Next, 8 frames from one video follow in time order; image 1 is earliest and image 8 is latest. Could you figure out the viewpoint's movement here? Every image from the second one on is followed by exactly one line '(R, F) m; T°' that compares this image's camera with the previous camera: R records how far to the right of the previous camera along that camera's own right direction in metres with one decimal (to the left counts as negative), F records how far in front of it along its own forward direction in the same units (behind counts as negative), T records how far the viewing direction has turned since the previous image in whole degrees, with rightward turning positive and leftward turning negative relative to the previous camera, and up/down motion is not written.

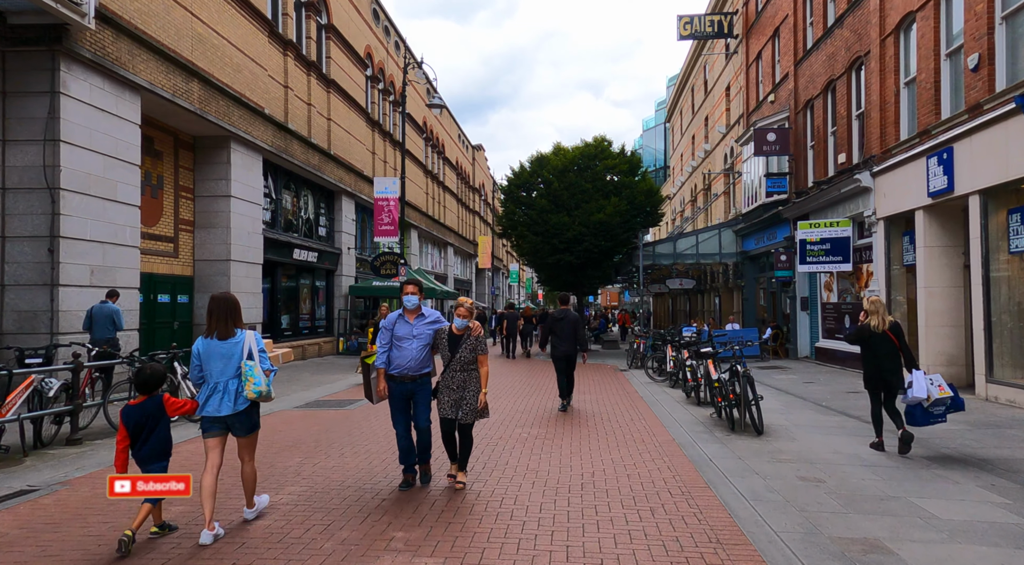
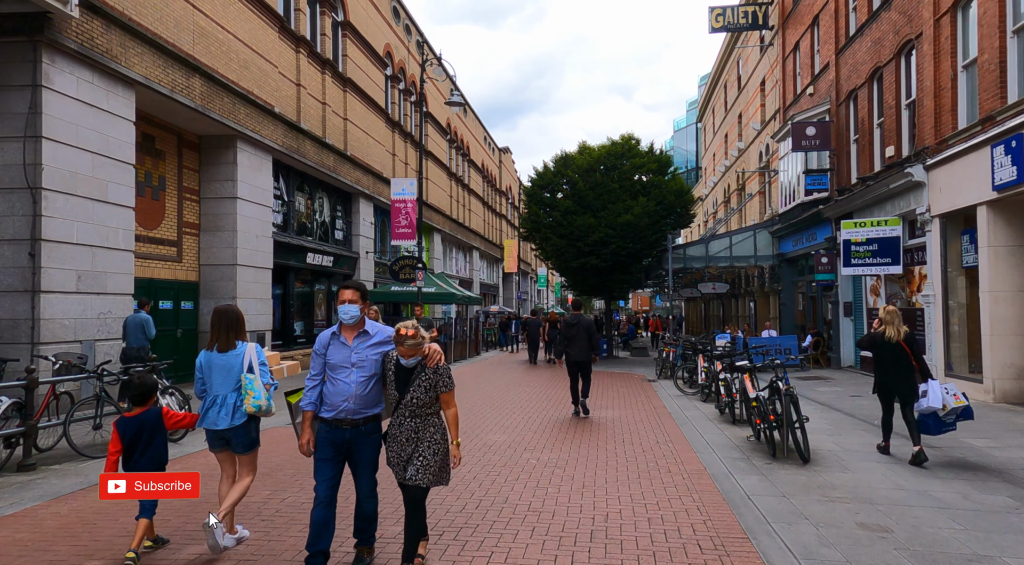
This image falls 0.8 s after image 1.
(+0.2, +1.0) m; -3°
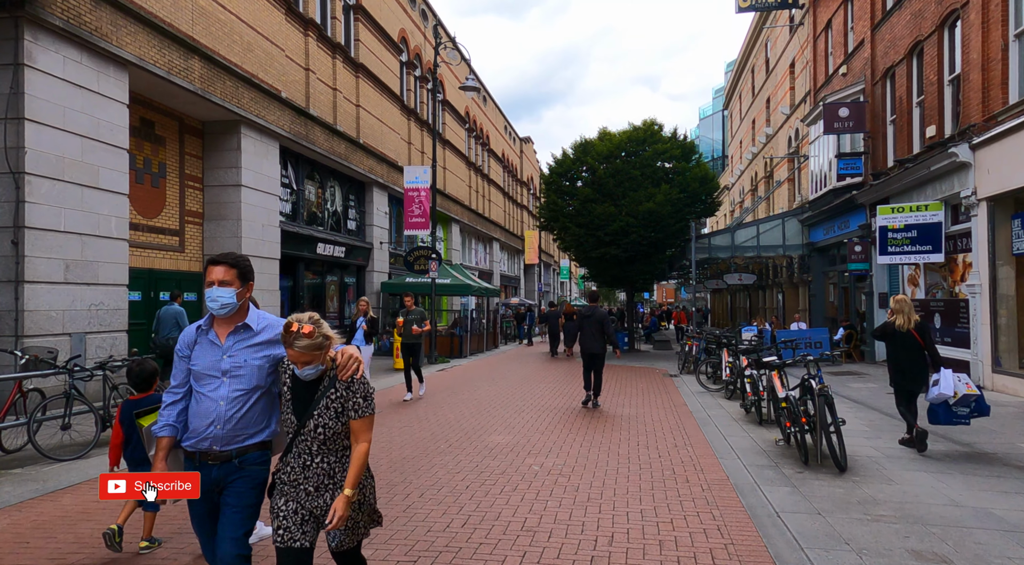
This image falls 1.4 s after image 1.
(+0.2, +0.7) m; -2°
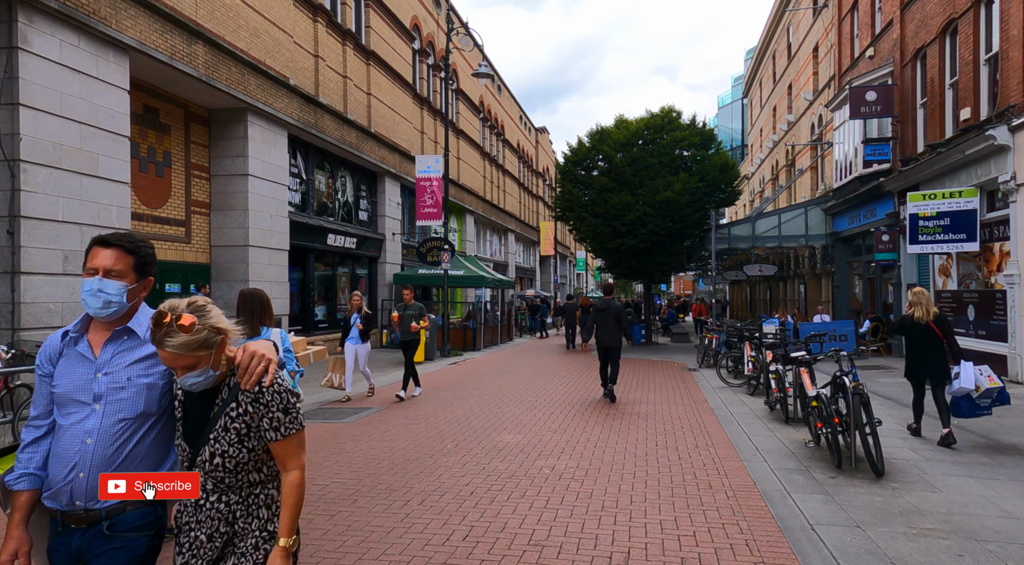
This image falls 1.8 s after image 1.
(+0.1, +0.4) m; -1°
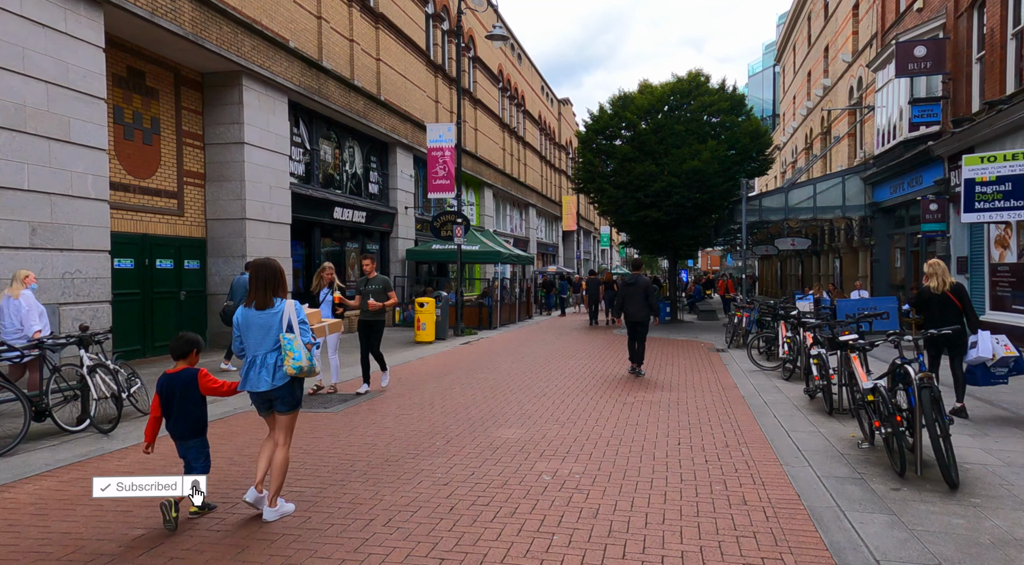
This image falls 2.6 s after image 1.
(+0.2, +1.0) m; -2°
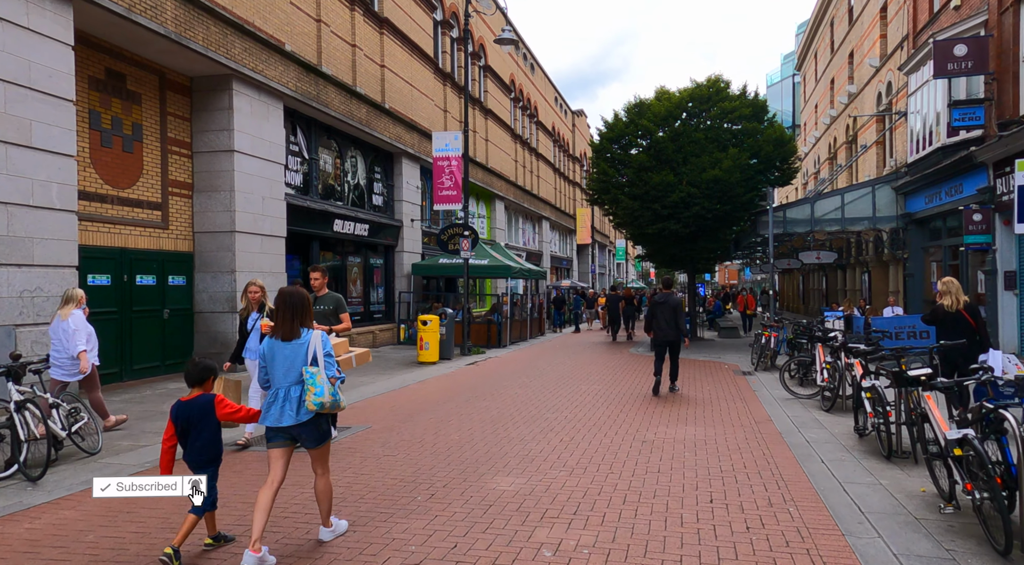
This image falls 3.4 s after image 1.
(+0.1, +1.0) m; -1°
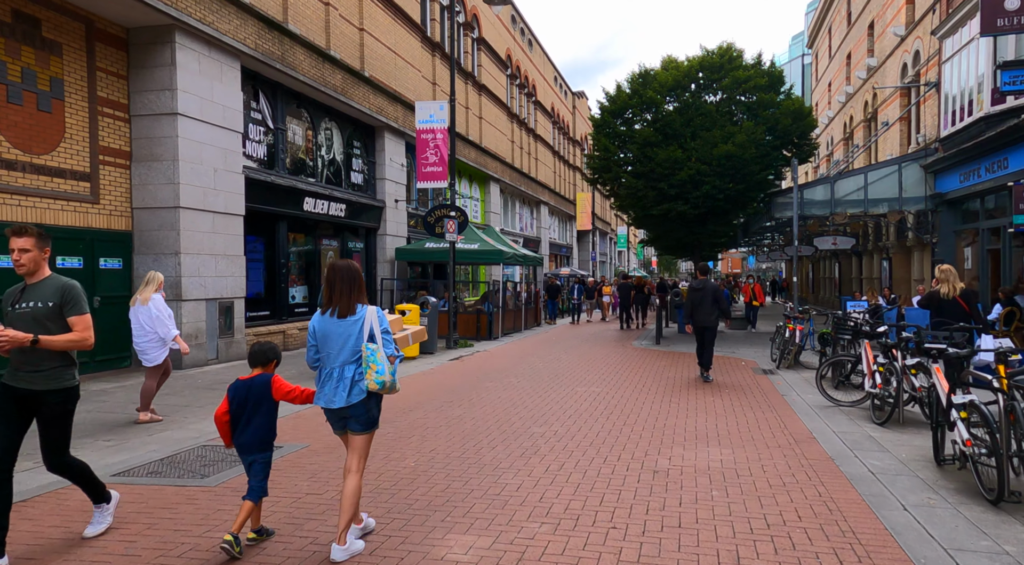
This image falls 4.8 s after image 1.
(+0.2, +1.7) m; 0°
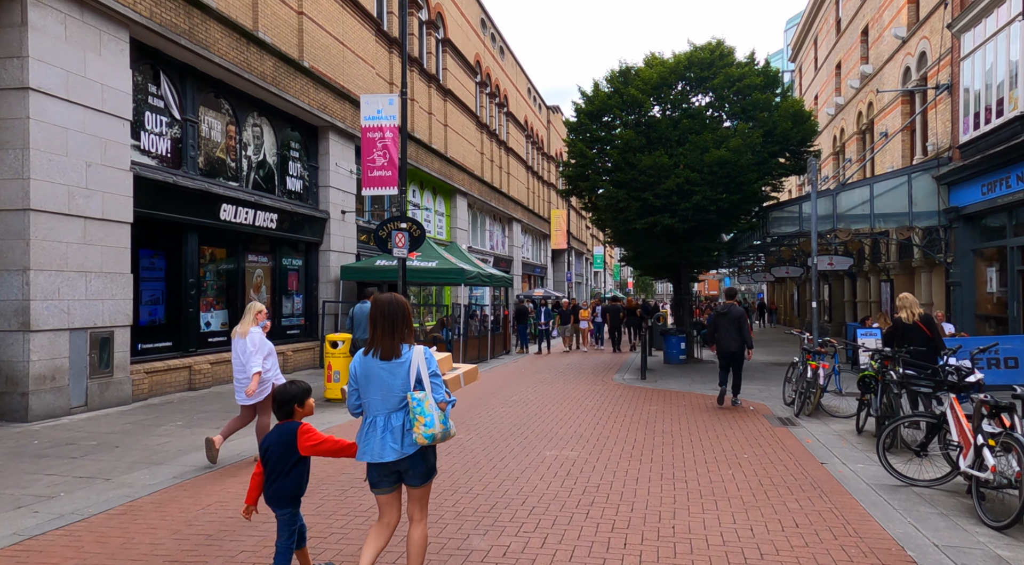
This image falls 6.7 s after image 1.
(+0.3, +2.4) m; +2°
